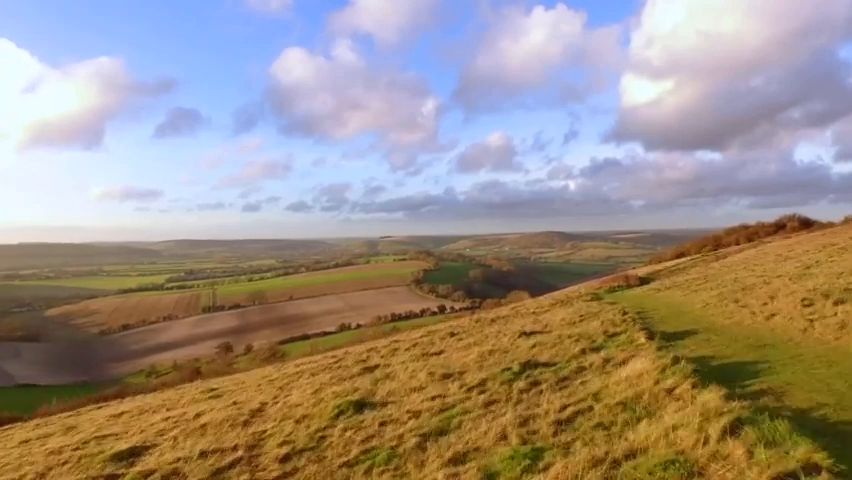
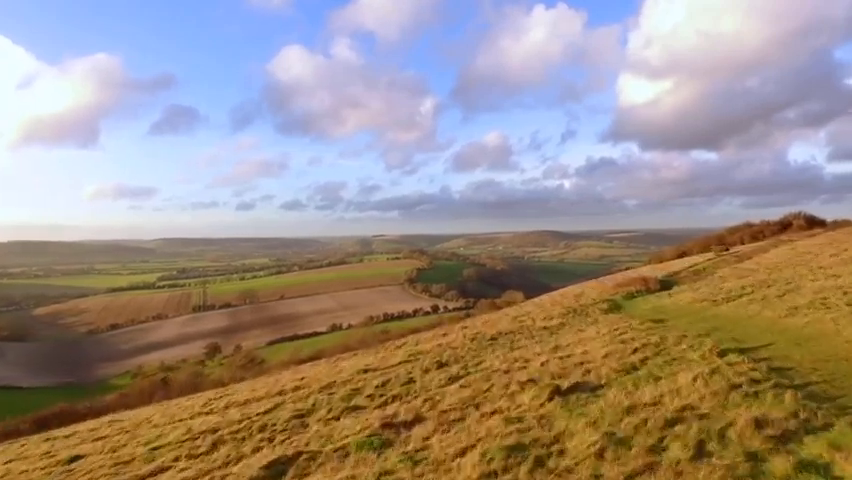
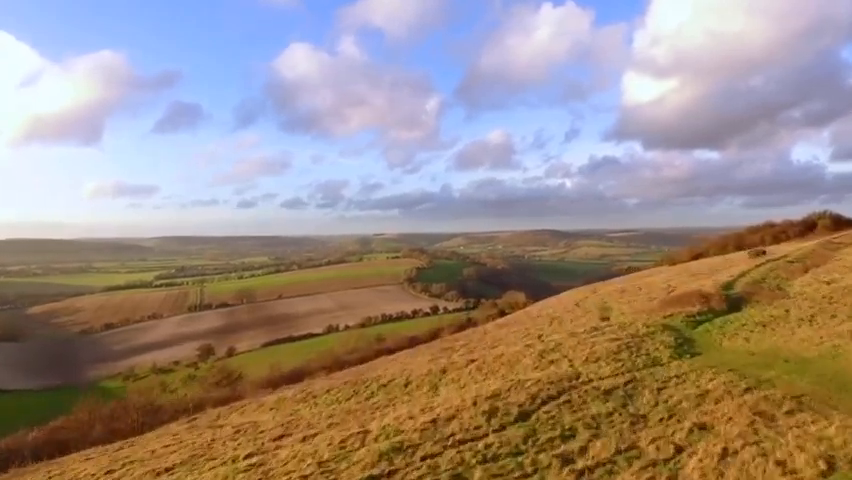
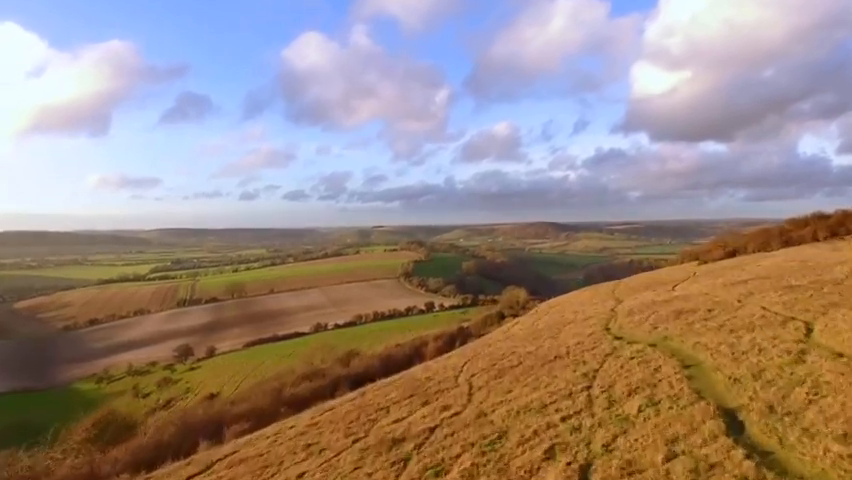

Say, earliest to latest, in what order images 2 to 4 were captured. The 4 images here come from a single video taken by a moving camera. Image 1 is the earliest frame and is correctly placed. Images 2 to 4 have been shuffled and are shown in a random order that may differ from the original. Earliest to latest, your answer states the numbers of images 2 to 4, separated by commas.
2, 3, 4
